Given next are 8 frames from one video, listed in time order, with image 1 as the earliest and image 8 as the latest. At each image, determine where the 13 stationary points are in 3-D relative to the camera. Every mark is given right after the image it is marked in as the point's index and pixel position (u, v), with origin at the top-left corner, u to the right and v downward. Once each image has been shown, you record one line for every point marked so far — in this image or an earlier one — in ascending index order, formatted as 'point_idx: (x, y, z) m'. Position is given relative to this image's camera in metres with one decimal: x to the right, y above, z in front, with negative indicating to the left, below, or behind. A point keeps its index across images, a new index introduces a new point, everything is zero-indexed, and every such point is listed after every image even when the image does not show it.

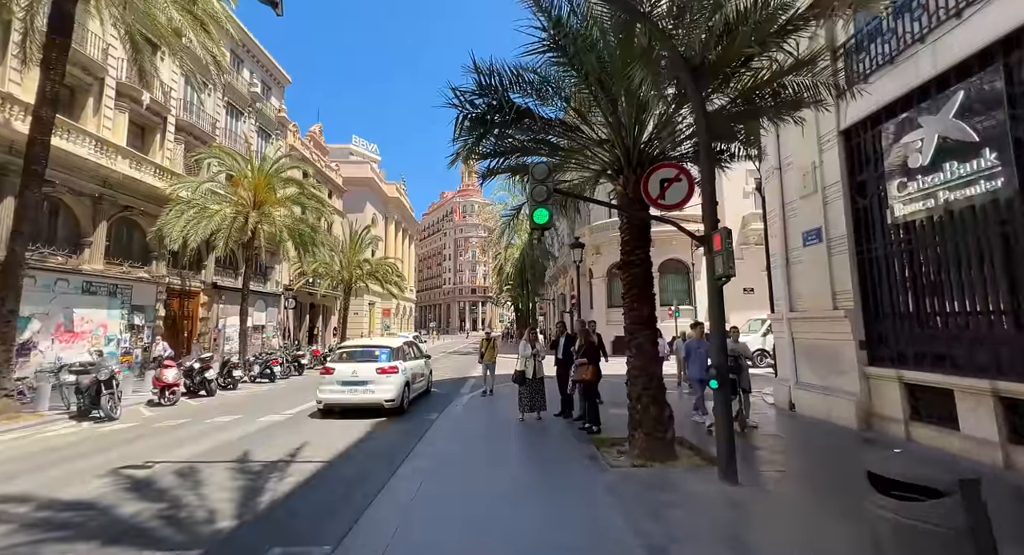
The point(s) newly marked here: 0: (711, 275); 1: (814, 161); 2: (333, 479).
0: (+2.1, 0.0, +4.8) m
1: (+4.9, +1.9, +7.4) m
2: (-2.2, -2.4, +5.6) m
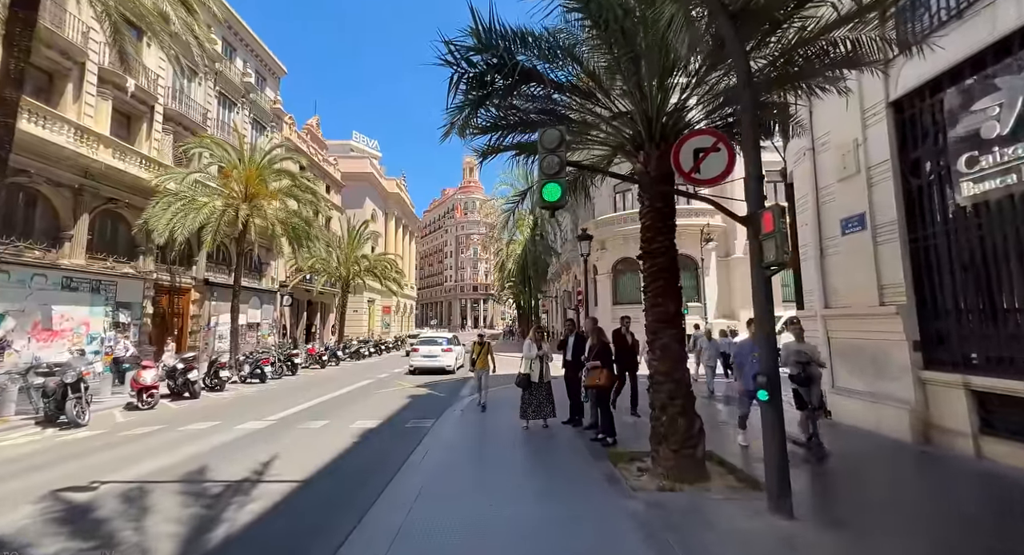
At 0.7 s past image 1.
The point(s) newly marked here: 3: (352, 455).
0: (+2.1, +0.1, +3.9) m
1: (+4.9, +2.0, +6.6) m
2: (-2.1, -2.3, +4.8) m
3: (-2.3, -2.6, +6.7) m
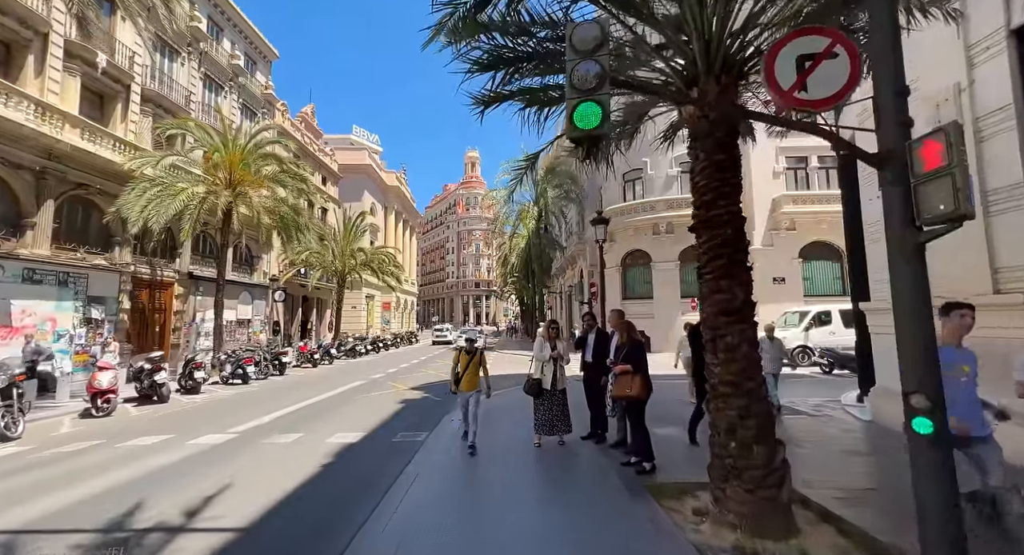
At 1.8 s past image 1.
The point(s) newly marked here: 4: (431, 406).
0: (+2.2, +0.3, +2.6) m
1: (+5.0, +2.2, +5.2) m
2: (-2.0, -2.1, +3.5) m
3: (-2.2, -2.4, +5.3) m
4: (-1.9, -2.8, +9.6) m
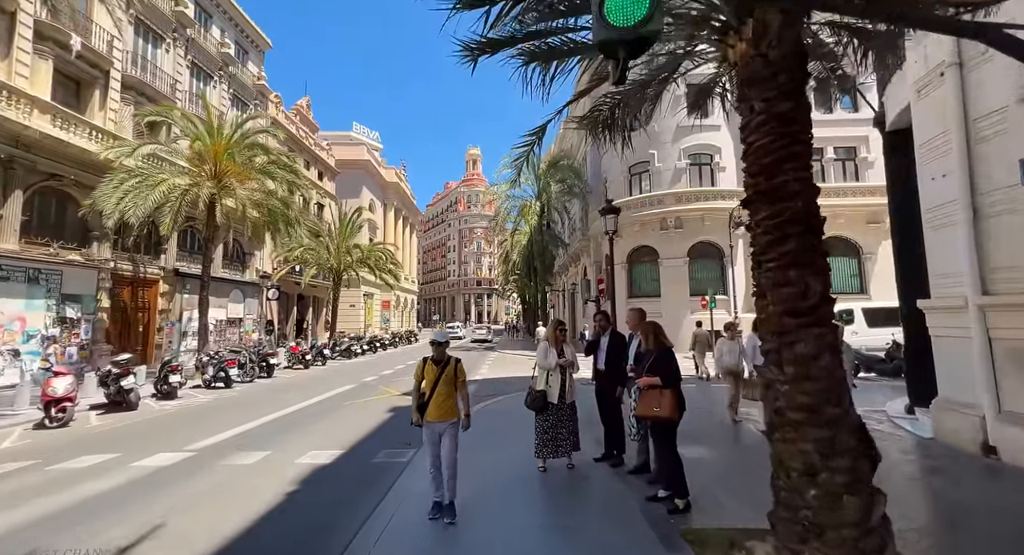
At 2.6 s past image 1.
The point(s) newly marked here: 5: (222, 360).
0: (+2.2, +0.4, +1.6) m
1: (+5.0, +2.3, +4.2) m
2: (-2.0, -2.1, +2.6) m
3: (-2.2, -2.3, +4.4) m
4: (-1.9, -2.7, +8.7) m
5: (-8.8, -2.5, +13.9) m
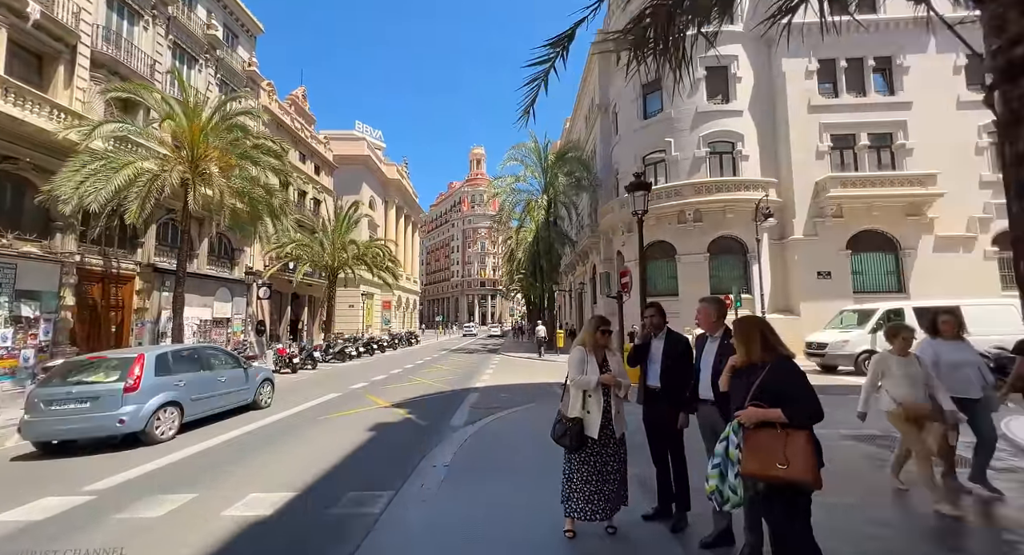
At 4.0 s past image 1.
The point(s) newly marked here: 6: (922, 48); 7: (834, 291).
0: (+2.3, +0.6, 0.0) m
1: (+5.1, +2.5, +2.6) m
2: (-2.0, -1.9, +1.0) m
3: (-2.1, -2.1, +2.8) m
4: (-1.7, -2.6, +7.1) m
5: (-8.6, -2.3, +12.3) m
6: (+17.7, +9.9, +19.8) m
7: (+13.4, -0.6, +19.2) m
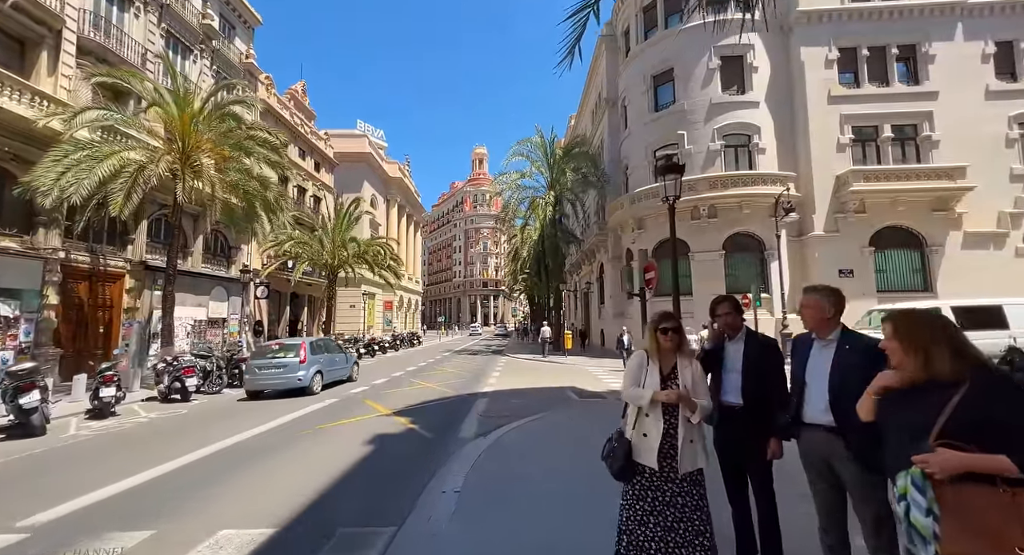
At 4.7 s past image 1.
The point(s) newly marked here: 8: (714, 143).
0: (+2.5, +0.7, -0.9) m
1: (+5.4, +2.6, +1.7) m
2: (-1.7, -1.8, +0.1) m
3: (-1.9, -2.0, +2.0) m
4: (-1.5, -2.5, +6.3) m
5: (-8.3, -2.2, +11.5) m
6: (+18.0, +9.9, +18.9) m
7: (+13.7, -0.5, +18.3) m
8: (+8.6, +5.7, +19.7) m
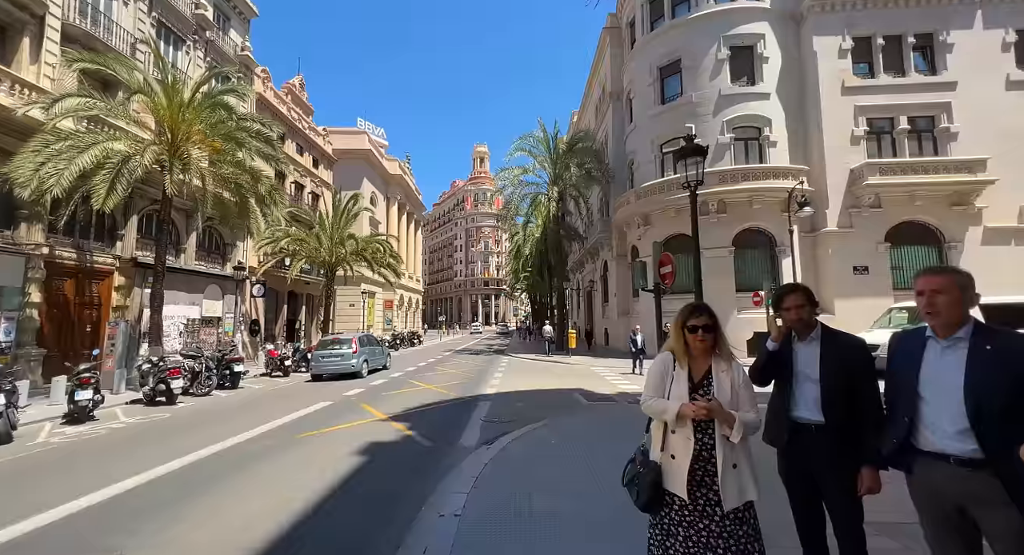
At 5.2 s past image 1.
0: (+2.5, +0.8, -1.5) m
1: (+5.4, +2.6, +1.1) m
2: (-1.7, -1.7, -0.5) m
3: (-1.8, -1.9, +1.4) m
4: (-1.4, -2.4, +5.7) m
5: (-8.3, -2.2, +10.9) m
6: (+18.1, +10.1, +18.2) m
7: (+13.8, -0.4, +17.7) m
8: (+8.7, +5.9, +19.0) m
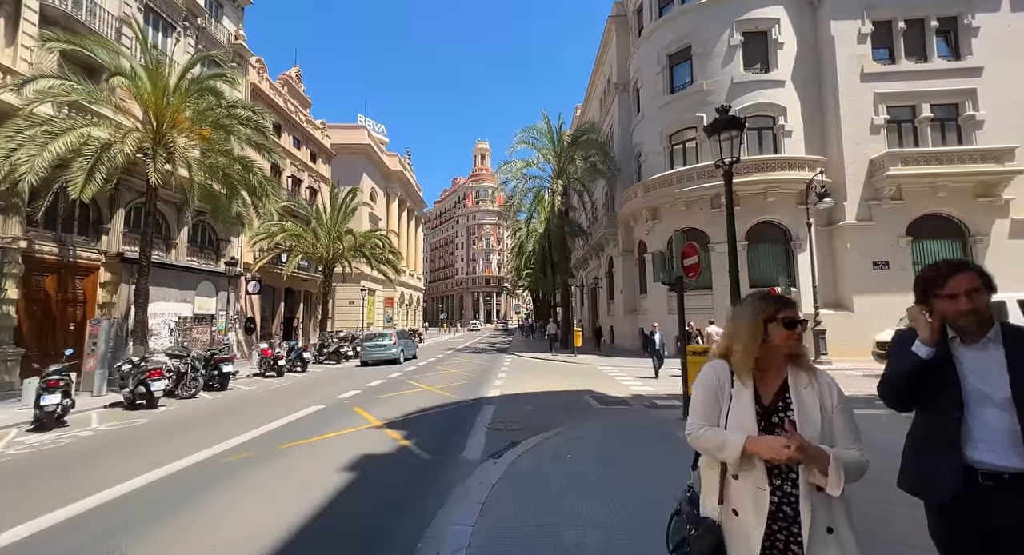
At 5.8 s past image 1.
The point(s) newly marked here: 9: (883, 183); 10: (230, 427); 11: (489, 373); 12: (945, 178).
0: (+2.6, +0.8, -2.3) m
1: (+5.5, +2.7, +0.3) m
2: (-1.6, -1.6, -1.2) m
3: (-1.7, -1.8, +0.6) m
4: (-1.3, -2.3, +4.9) m
5: (-8.1, -2.0, +10.2) m
6: (+18.2, +10.2, +17.4) m
7: (+14.0, -0.2, +16.9) m
8: (+8.9, +6.0, +18.2) m
9: (+13.6, +3.4, +16.8) m
10: (-5.0, -2.6, +8.1) m
11: (-0.8, -3.3, +16.1) m
12: (+15.4, +3.5, +16.4) m
